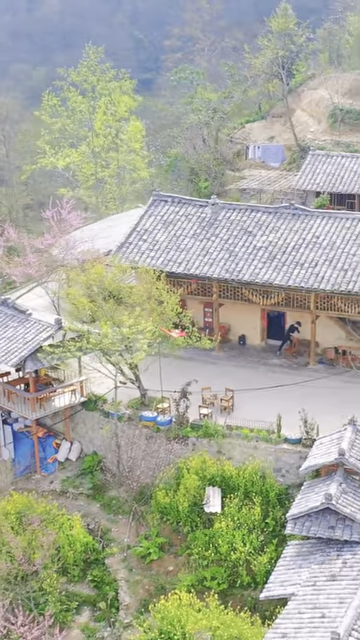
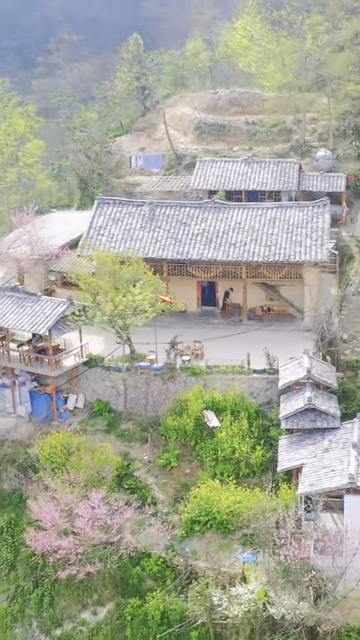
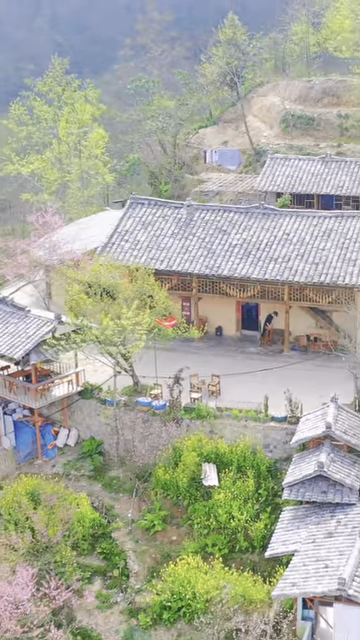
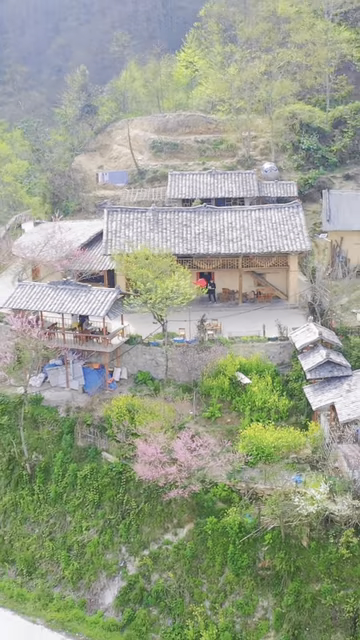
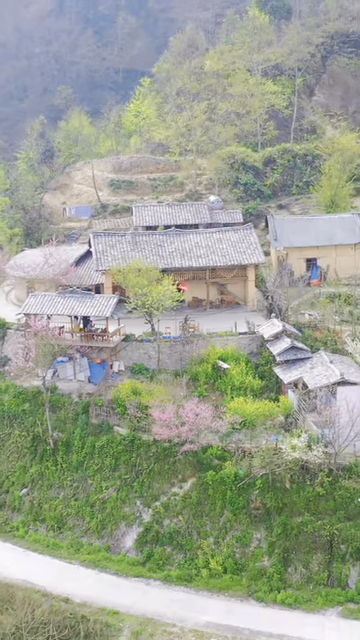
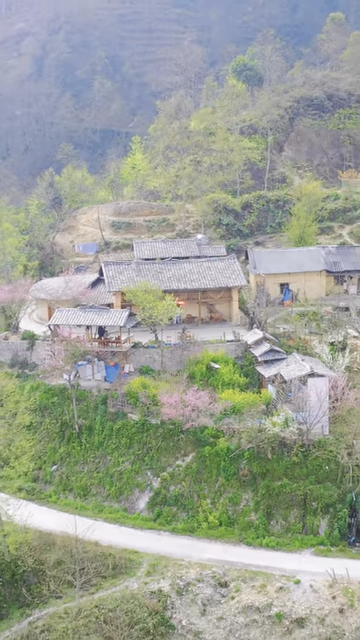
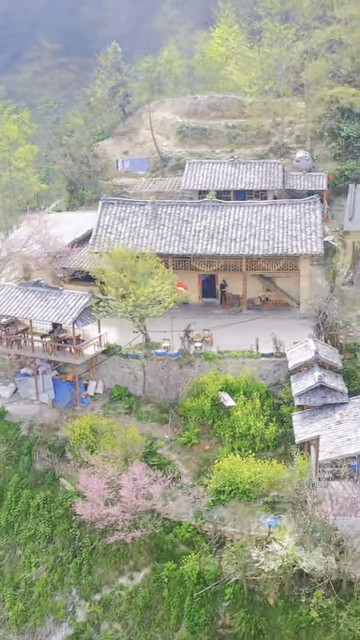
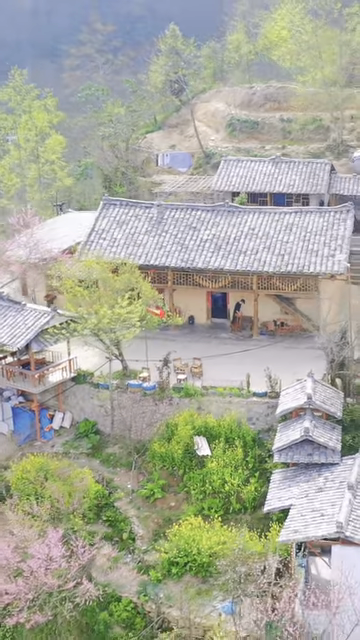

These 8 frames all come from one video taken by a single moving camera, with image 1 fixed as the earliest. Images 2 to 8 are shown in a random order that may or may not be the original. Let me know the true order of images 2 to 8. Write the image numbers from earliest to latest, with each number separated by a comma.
3, 8, 2, 7, 4, 5, 6
